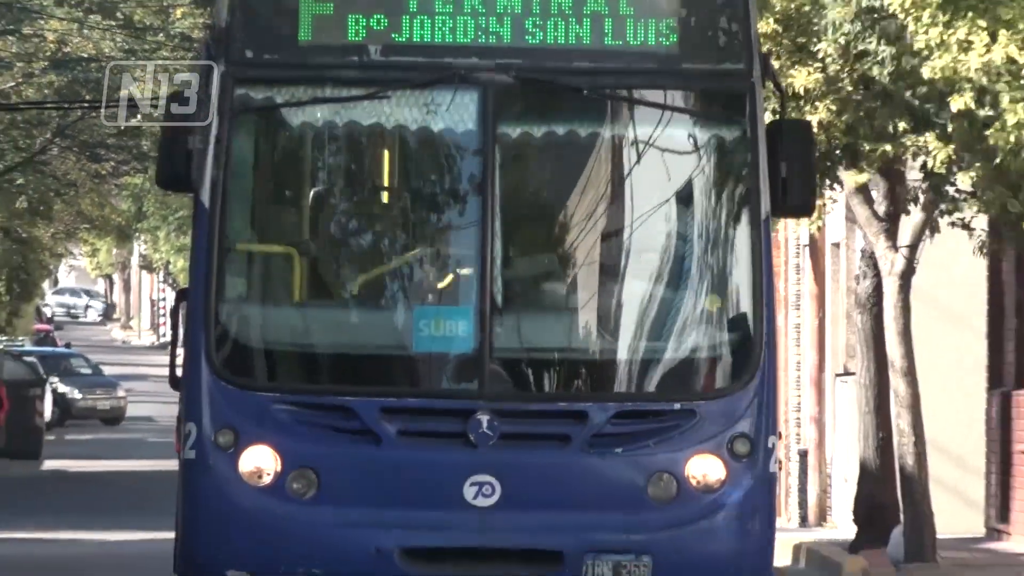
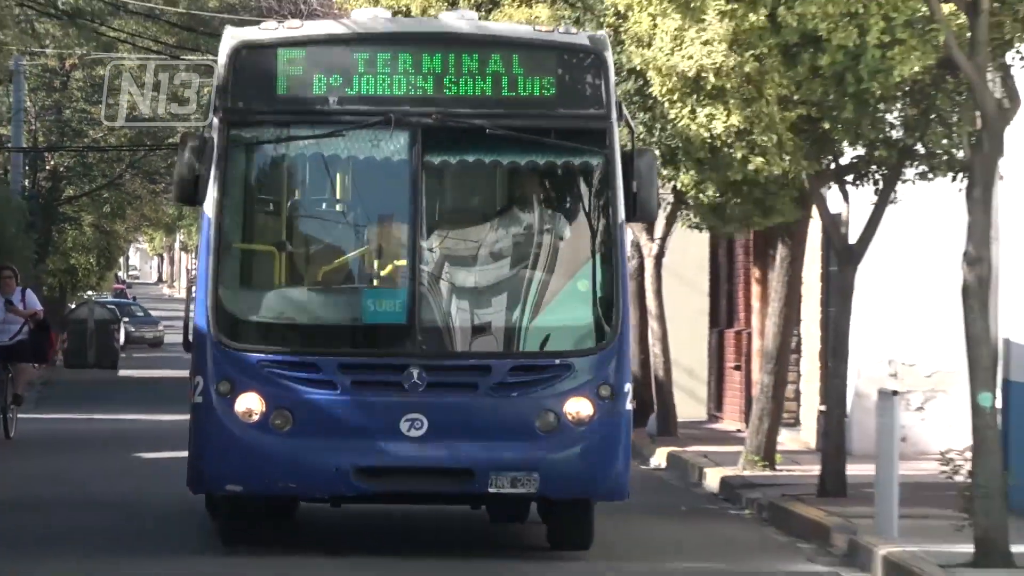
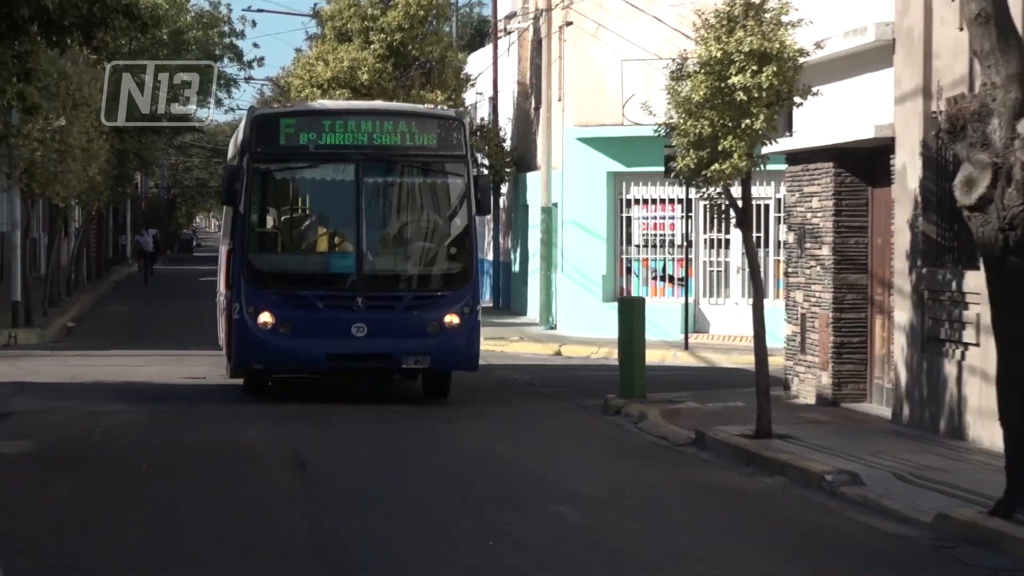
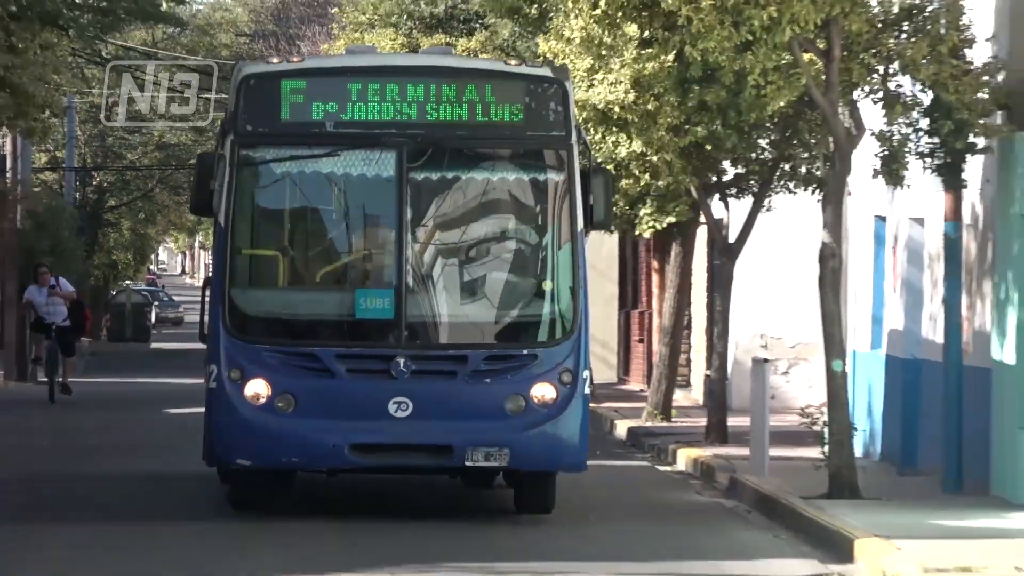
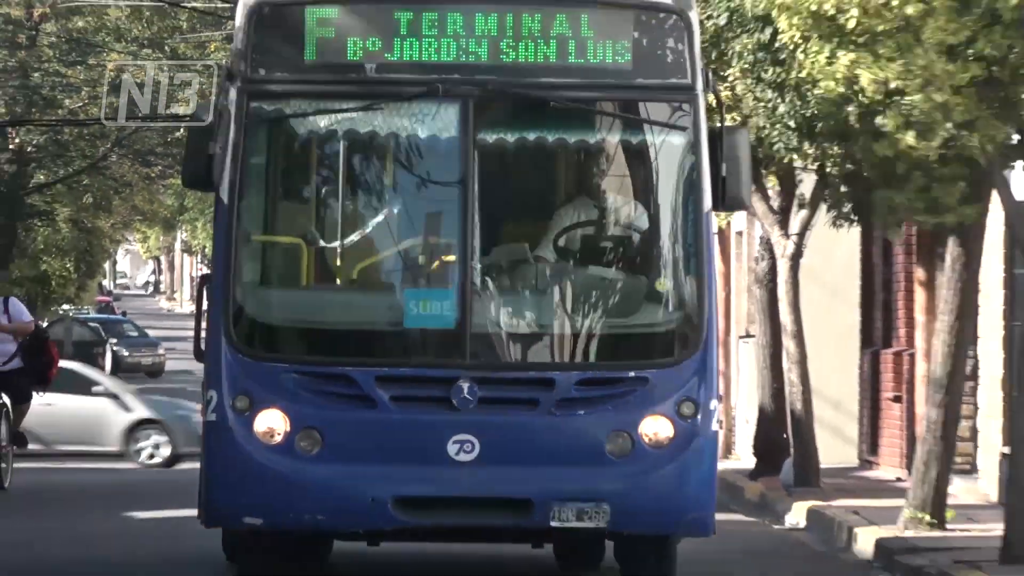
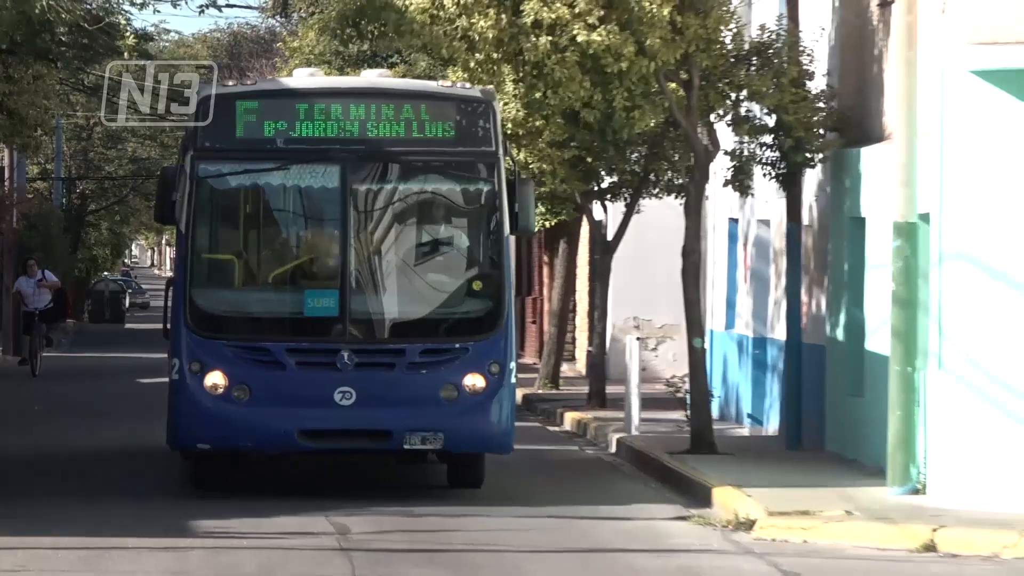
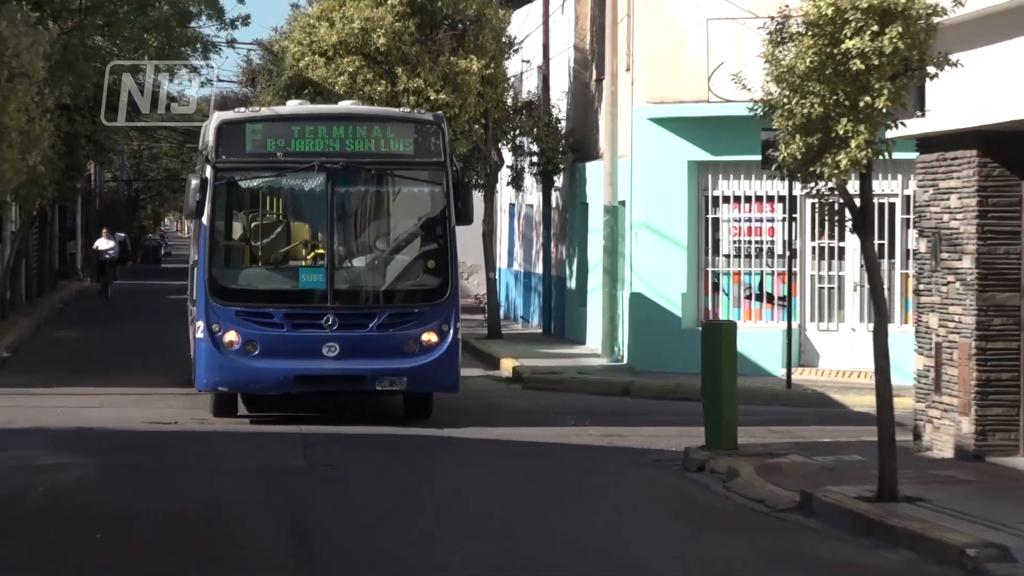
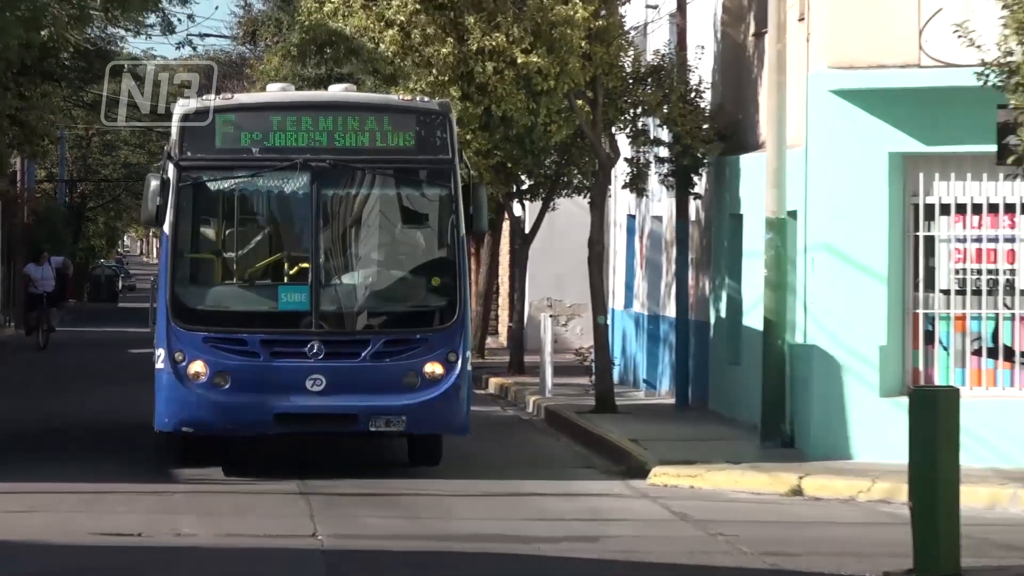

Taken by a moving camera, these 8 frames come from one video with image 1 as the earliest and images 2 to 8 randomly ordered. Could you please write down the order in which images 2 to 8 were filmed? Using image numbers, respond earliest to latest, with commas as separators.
5, 2, 4, 6, 8, 7, 3
